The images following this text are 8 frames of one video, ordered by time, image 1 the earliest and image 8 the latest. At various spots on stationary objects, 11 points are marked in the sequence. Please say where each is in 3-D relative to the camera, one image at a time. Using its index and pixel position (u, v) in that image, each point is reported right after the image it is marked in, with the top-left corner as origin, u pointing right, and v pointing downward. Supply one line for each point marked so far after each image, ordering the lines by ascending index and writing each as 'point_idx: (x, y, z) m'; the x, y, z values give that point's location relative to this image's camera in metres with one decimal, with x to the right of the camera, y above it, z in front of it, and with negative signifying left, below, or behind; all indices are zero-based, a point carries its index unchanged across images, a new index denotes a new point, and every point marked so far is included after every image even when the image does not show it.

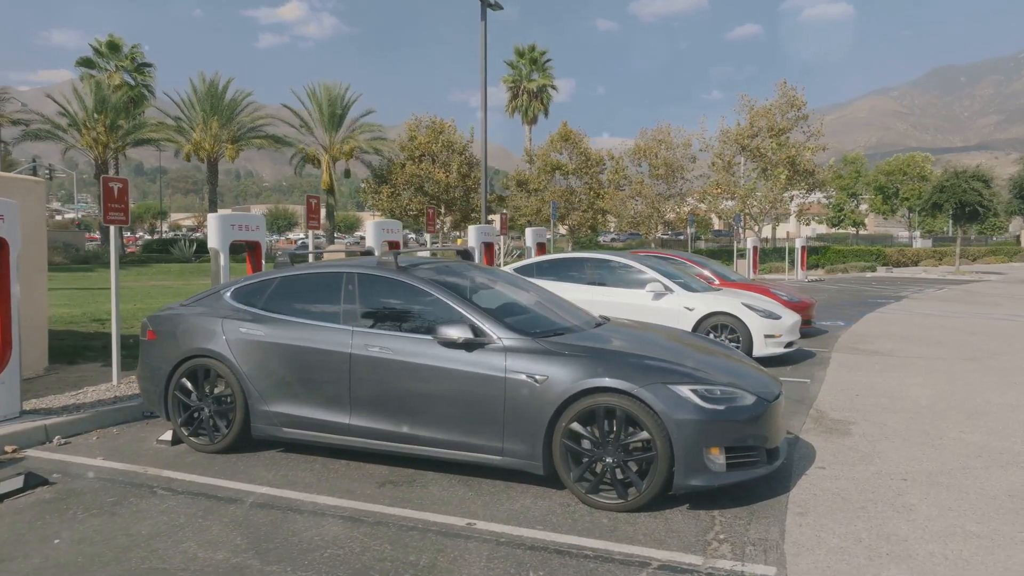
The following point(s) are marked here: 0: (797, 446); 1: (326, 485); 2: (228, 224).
0: (+2.2, -1.3, +6.1) m
1: (-1.2, -1.3, +5.0) m
2: (-3.1, +0.7, +8.5) m
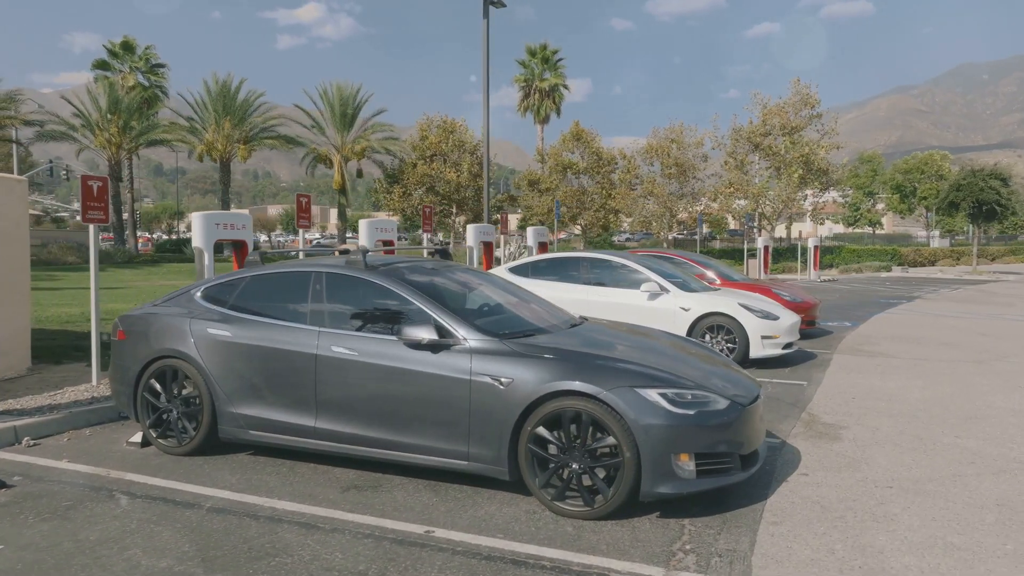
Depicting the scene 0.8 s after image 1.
0: (+2.0, -1.3, +5.9) m
1: (-1.4, -1.3, +4.9) m
2: (-3.3, +0.7, +8.4) m
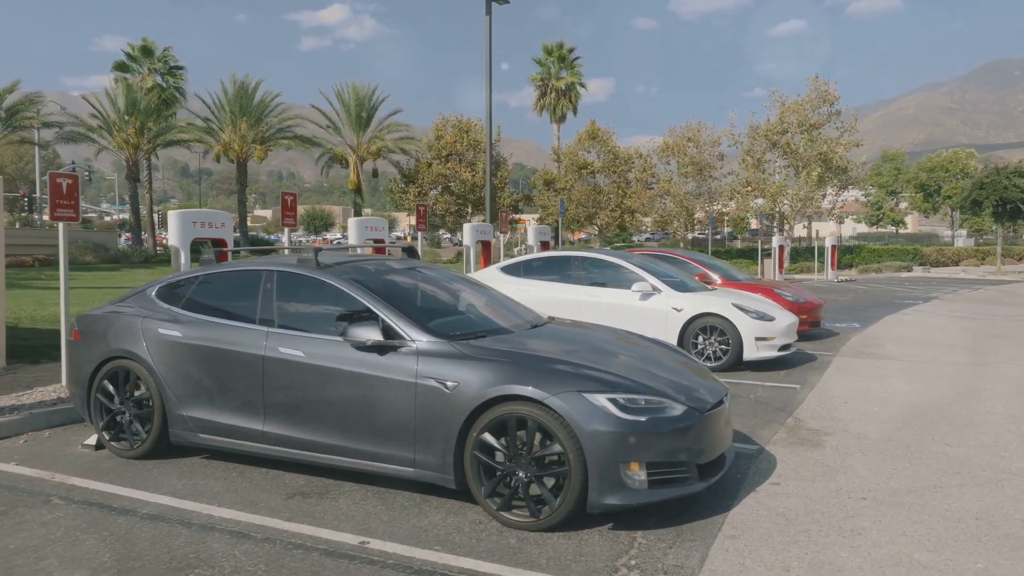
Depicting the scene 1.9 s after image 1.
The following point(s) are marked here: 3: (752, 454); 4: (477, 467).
0: (+1.8, -1.3, +5.6) m
1: (-1.7, -1.3, +4.7) m
2: (-3.5, +0.7, +8.3) m
3: (+1.8, -1.2, +5.8) m
4: (-0.2, -1.0, +4.3) m
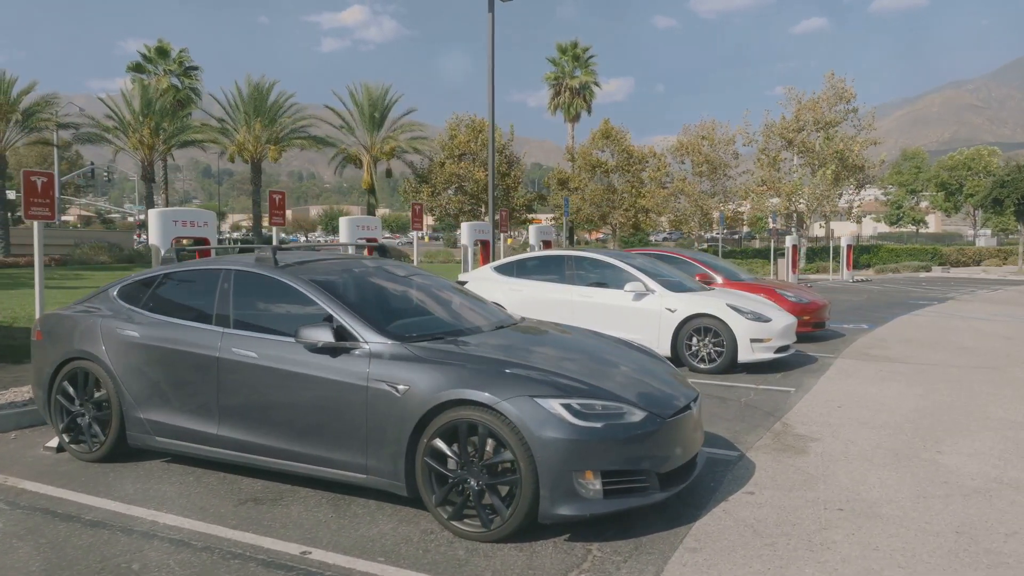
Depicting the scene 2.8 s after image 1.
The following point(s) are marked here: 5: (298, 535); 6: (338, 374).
0: (+1.6, -1.3, +5.4) m
1: (-2.0, -1.3, +4.6) m
2: (-3.6, +0.7, +8.2) m
3: (+1.6, -1.2, +5.5) m
4: (-0.5, -1.0, +4.2) m
5: (-1.1, -1.3, +4.1) m
6: (-1.0, -0.5, +4.4) m
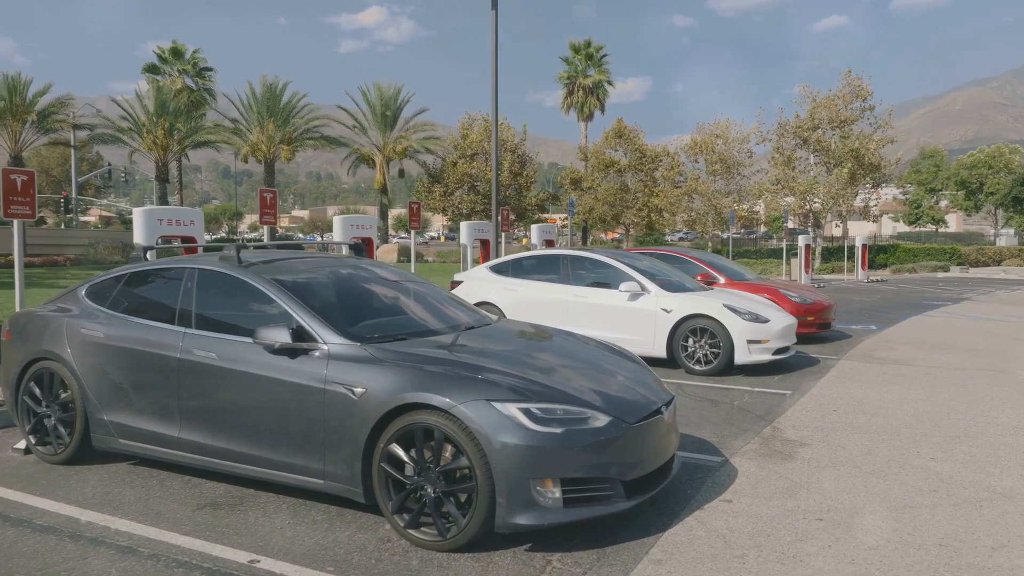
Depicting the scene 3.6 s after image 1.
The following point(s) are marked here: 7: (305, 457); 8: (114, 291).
0: (+1.4, -1.3, +5.2) m
1: (-2.2, -1.3, +4.5) m
2: (-3.7, +0.7, +8.1) m
3: (+1.4, -1.2, +5.3) m
4: (-0.7, -1.0, +4.0) m
5: (-1.4, -1.3, +4.0) m
6: (-1.2, -0.5, +4.3) m
7: (-1.1, -0.9, +4.3) m
8: (-2.7, 0.0, +5.3) m
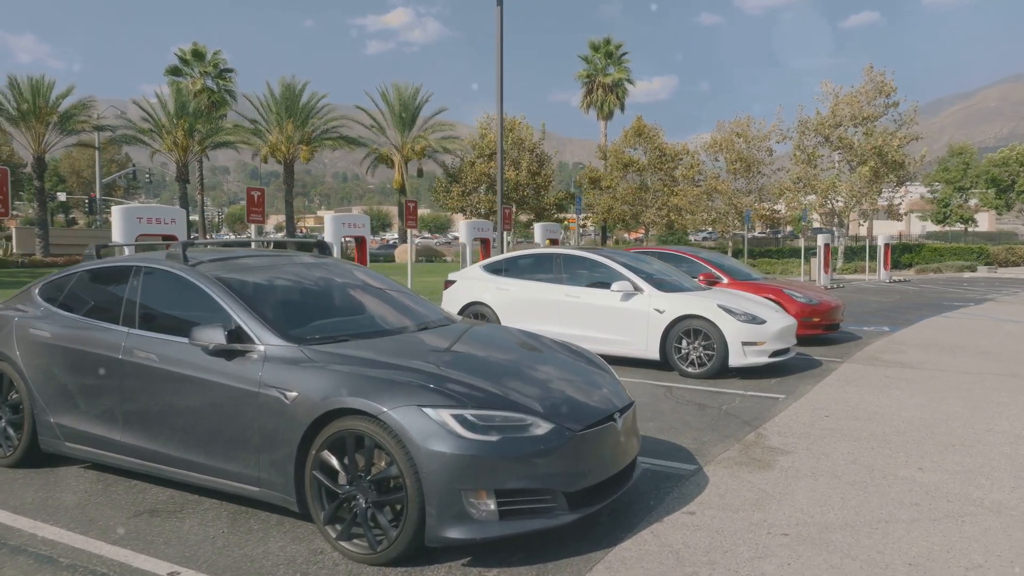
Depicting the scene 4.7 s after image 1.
0: (+1.1, -1.2, +4.9) m
1: (-2.4, -1.3, +4.3) m
2: (-3.9, +0.7, +8.0) m
3: (+1.1, -1.2, +5.1) m
4: (-1.0, -1.0, +3.8) m
5: (-1.7, -1.3, +3.8) m
6: (-1.5, -0.5, +4.1) m
7: (-1.4, -0.9, +4.1) m
8: (-3.0, 0.0, +5.2) m
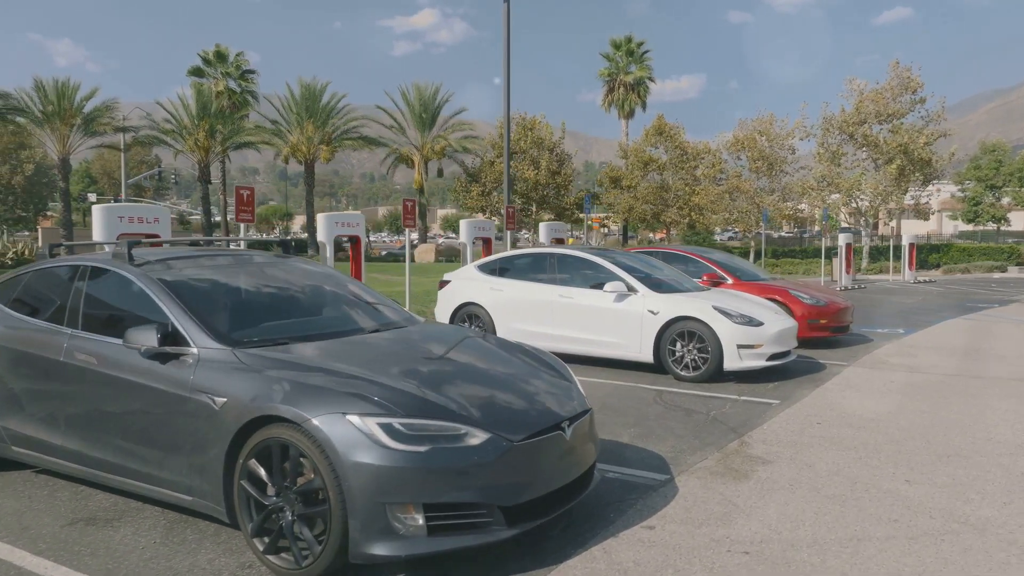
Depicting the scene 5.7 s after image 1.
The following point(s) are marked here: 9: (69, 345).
0: (+0.9, -1.3, +4.7) m
1: (-2.7, -1.3, +4.2) m
2: (-4.0, +0.7, +7.9) m
3: (+0.9, -1.2, +4.8) m
4: (-1.3, -1.0, +3.6) m
5: (-1.9, -1.3, +3.7) m
6: (-1.8, -0.5, +4.0) m
7: (-1.7, -0.9, +3.9) m
8: (-3.2, 0.0, +5.1) m
9: (-2.5, -0.3, +4.4) m
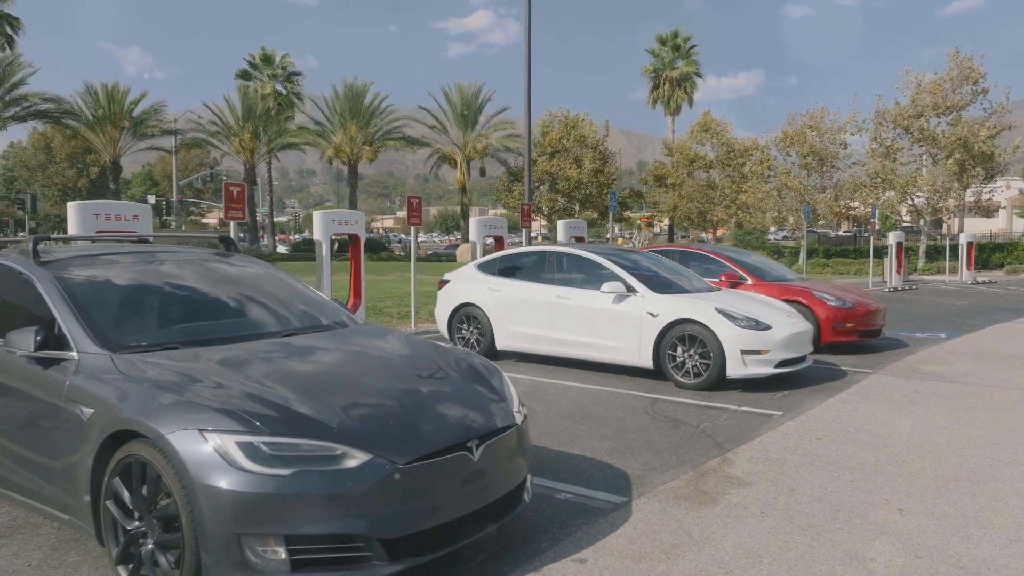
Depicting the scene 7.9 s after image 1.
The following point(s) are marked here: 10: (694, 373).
0: (+0.5, -1.3, +4.2) m
1: (-3.1, -1.3, +3.9) m
2: (-4.2, +0.7, +7.7) m
3: (+0.5, -1.2, +4.3) m
4: (-1.7, -1.0, +3.3) m
5: (-2.4, -1.3, +3.4) m
6: (-2.2, -0.5, +3.6) m
7: (-2.1, -0.9, +3.6) m
8: (-3.6, 0.0, +4.8) m
9: (-2.9, -0.3, +4.2) m
10: (+1.9, -0.9, +7.8) m
